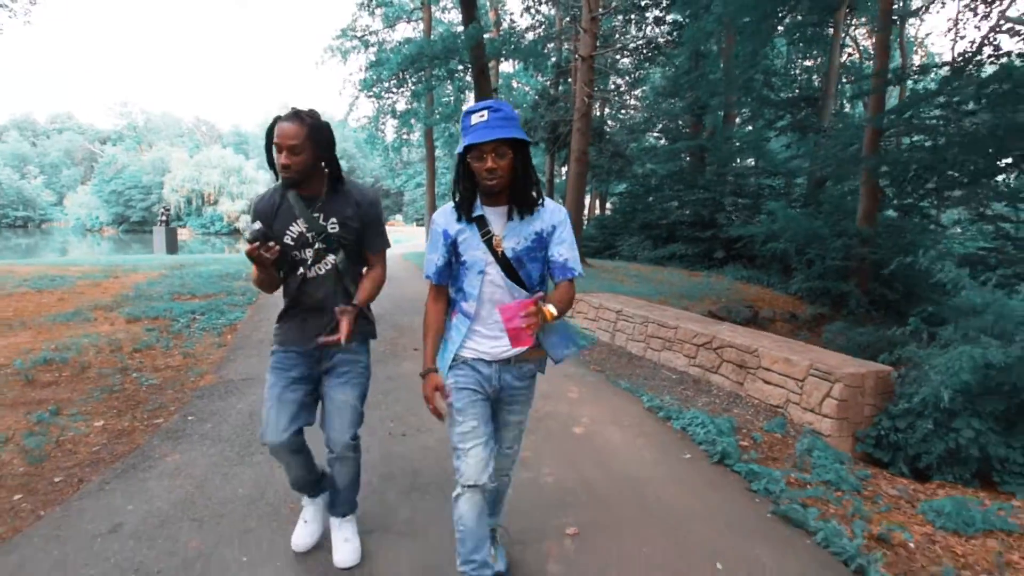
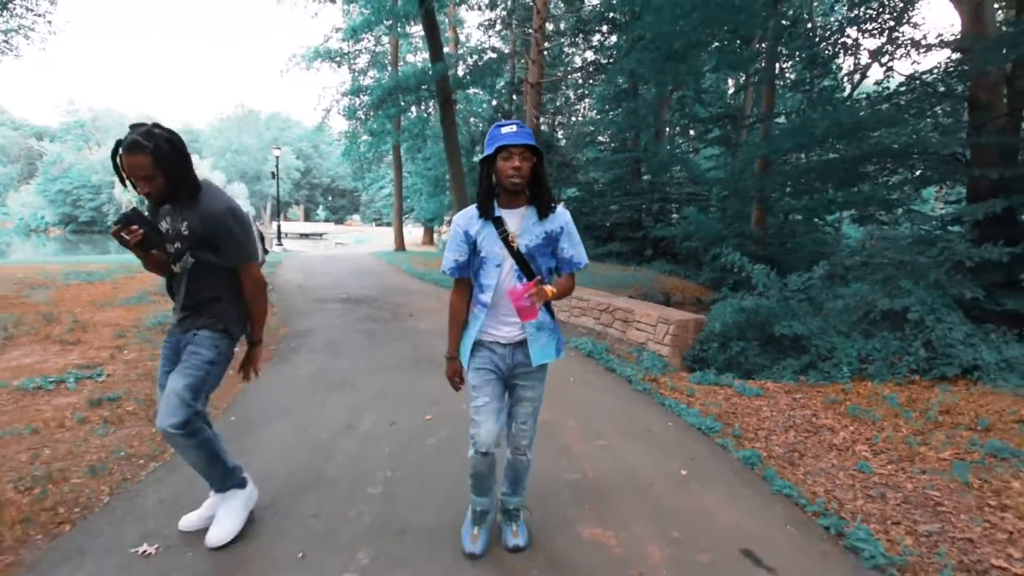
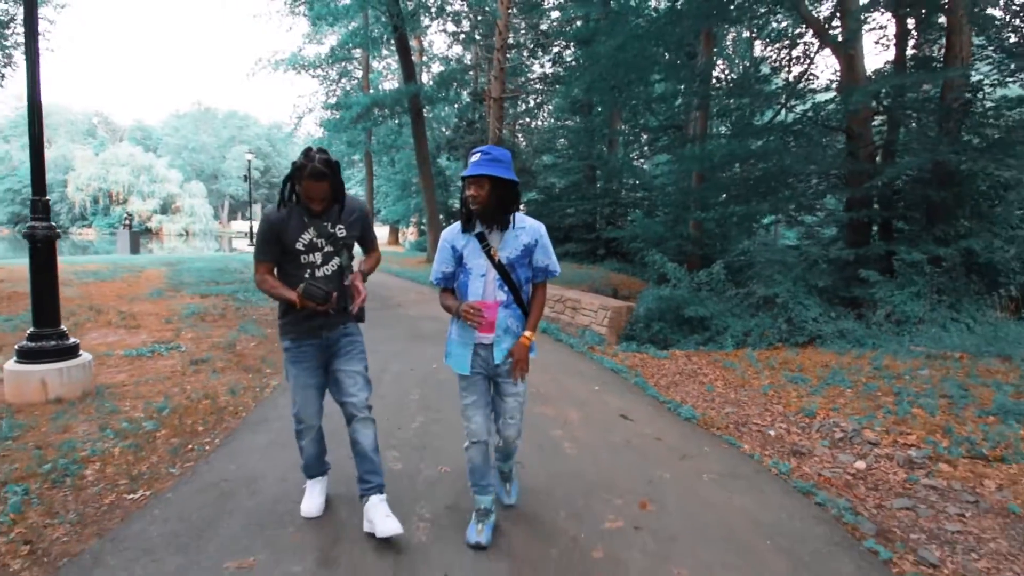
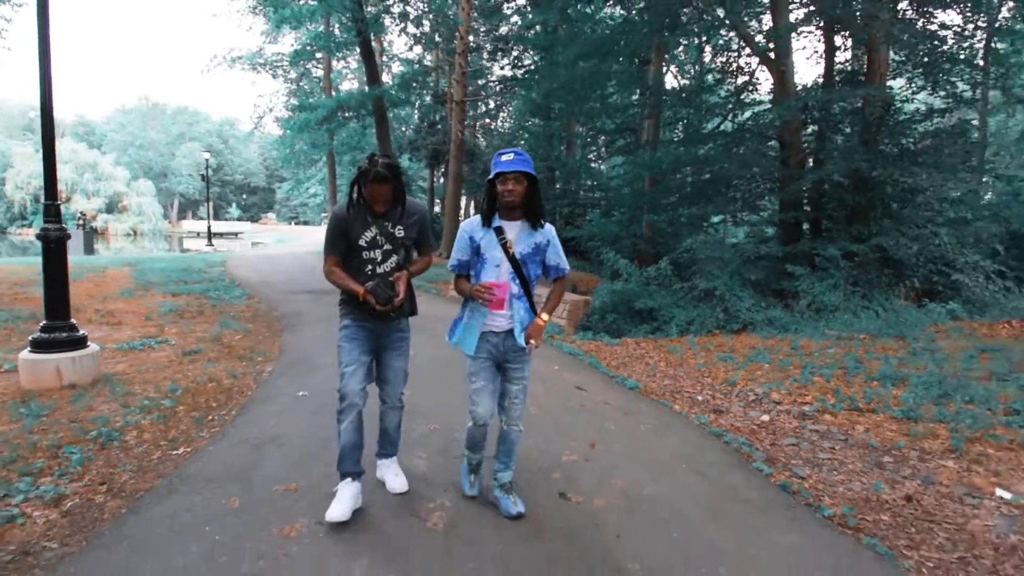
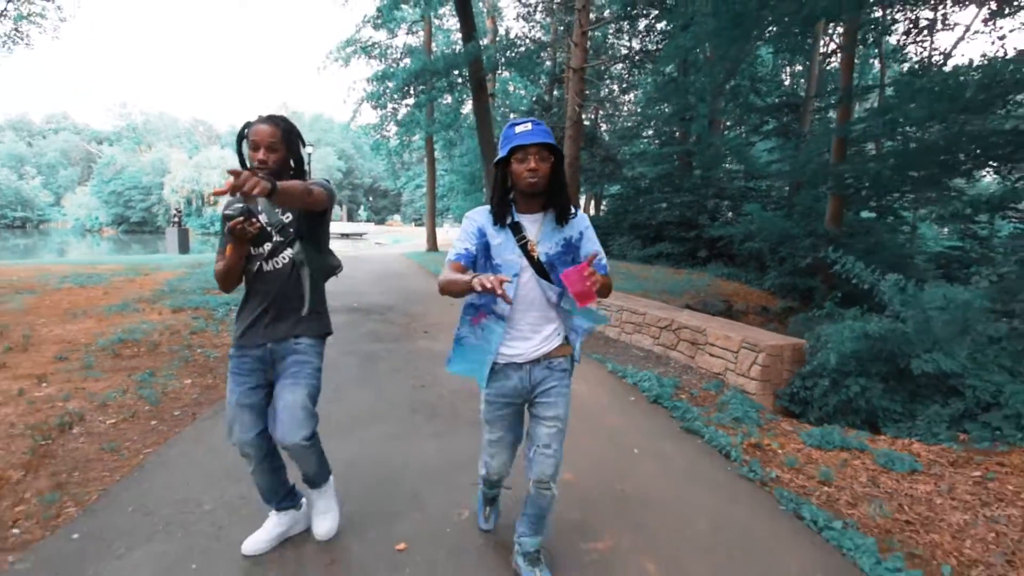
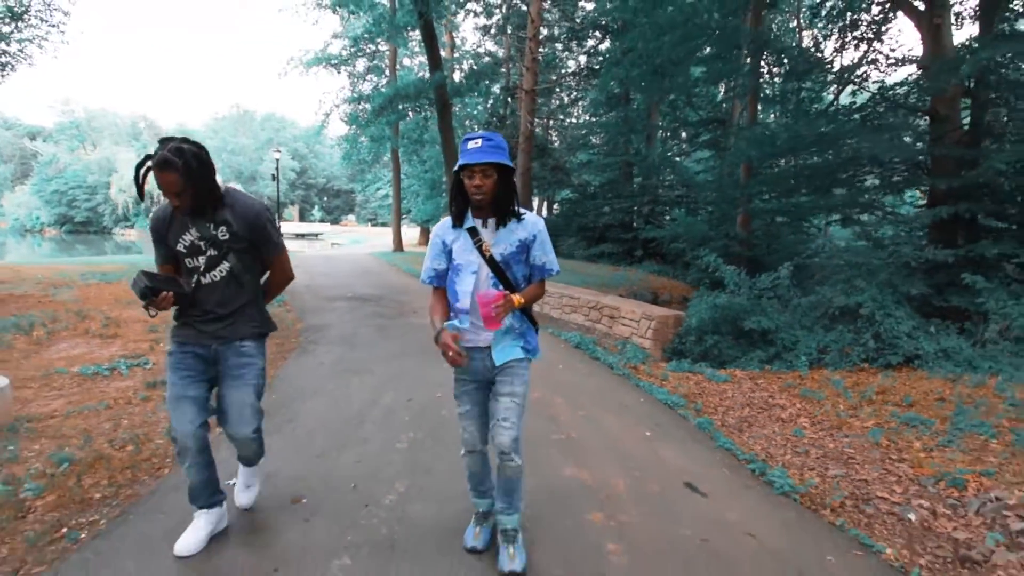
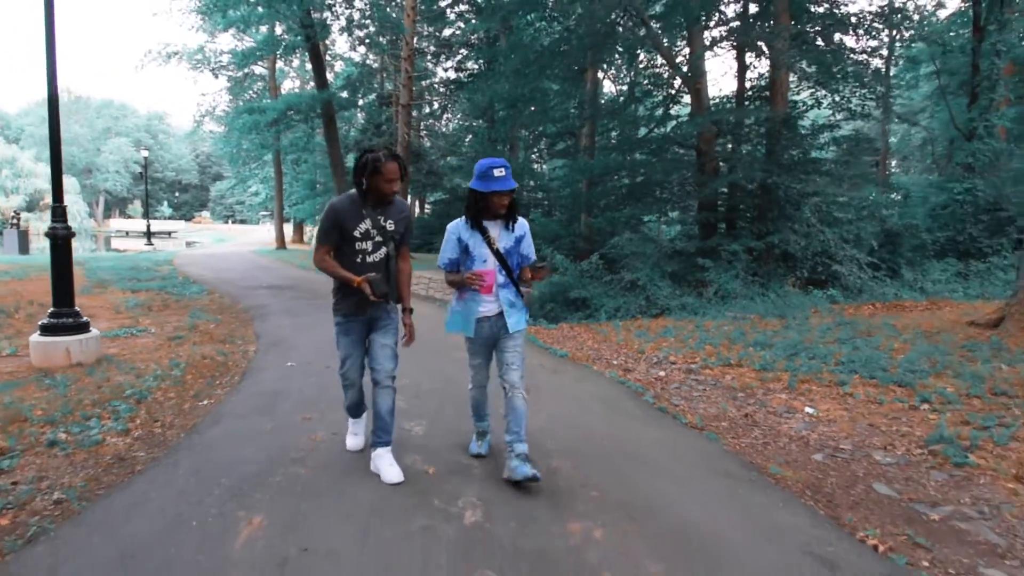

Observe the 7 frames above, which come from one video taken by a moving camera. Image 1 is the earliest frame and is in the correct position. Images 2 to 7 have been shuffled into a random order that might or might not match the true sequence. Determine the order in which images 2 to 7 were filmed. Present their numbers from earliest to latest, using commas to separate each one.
5, 2, 6, 3, 4, 7
